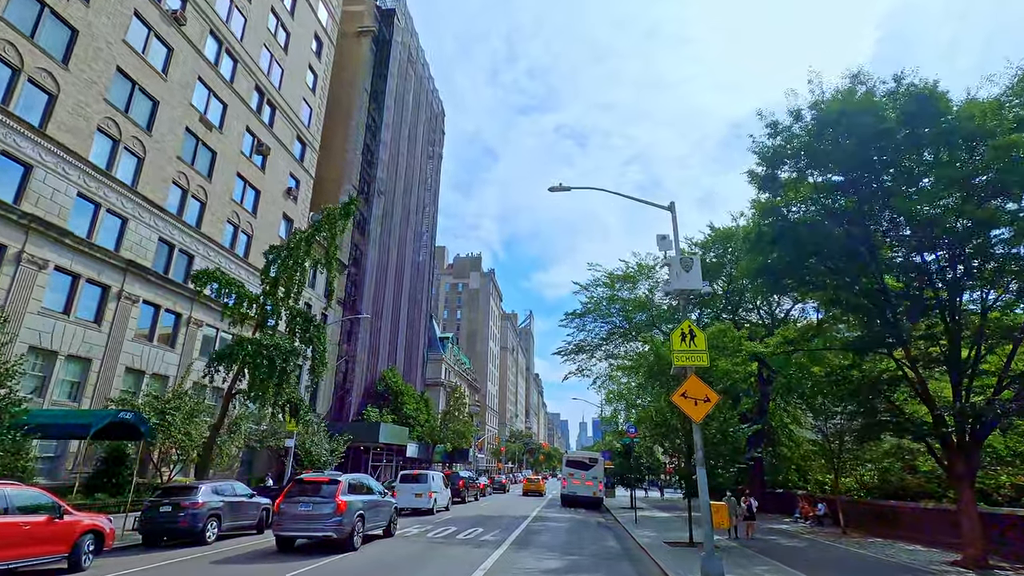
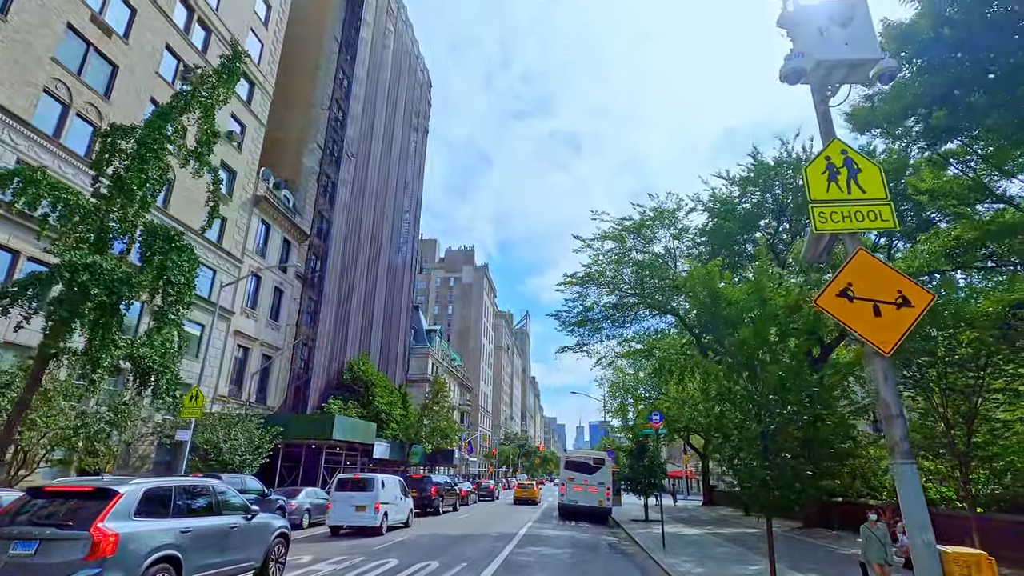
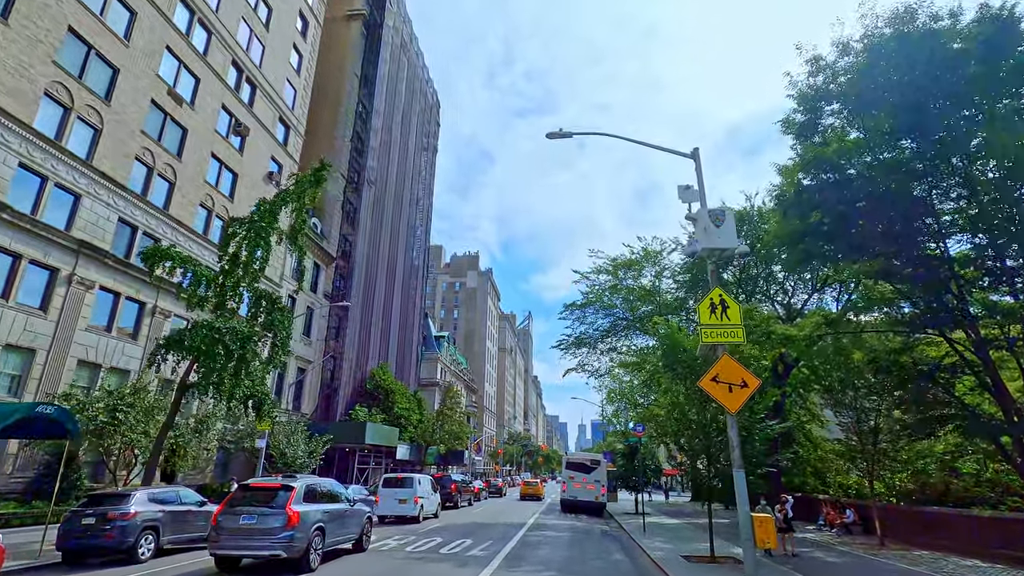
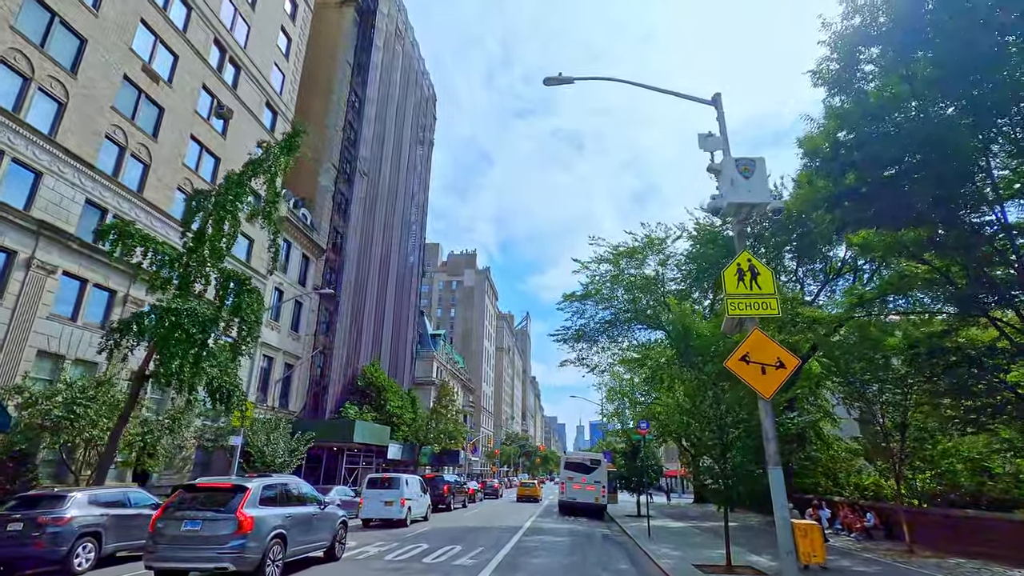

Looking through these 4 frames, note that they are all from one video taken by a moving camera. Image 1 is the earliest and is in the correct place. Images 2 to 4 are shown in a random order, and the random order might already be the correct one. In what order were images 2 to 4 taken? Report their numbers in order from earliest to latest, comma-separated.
3, 4, 2
